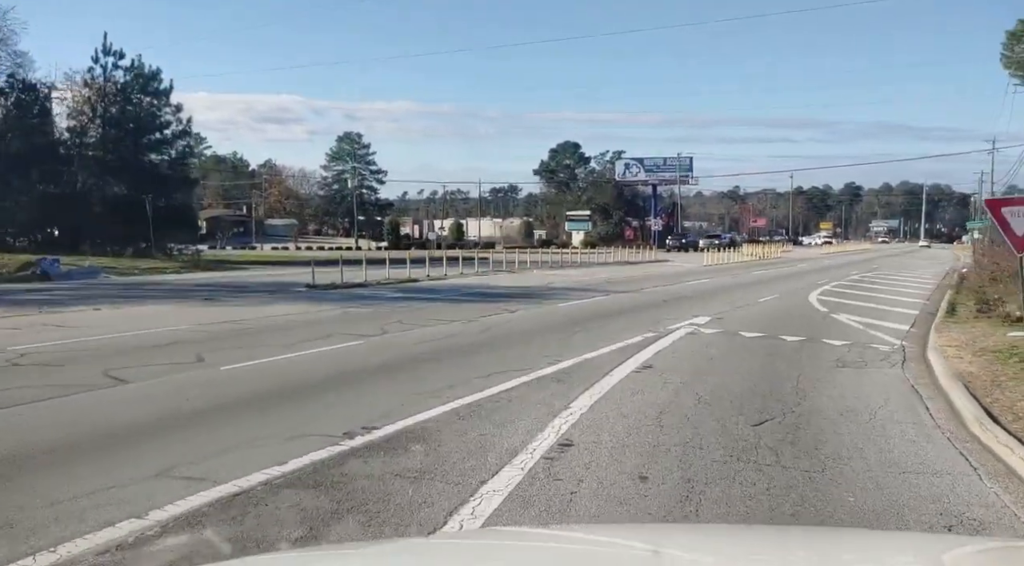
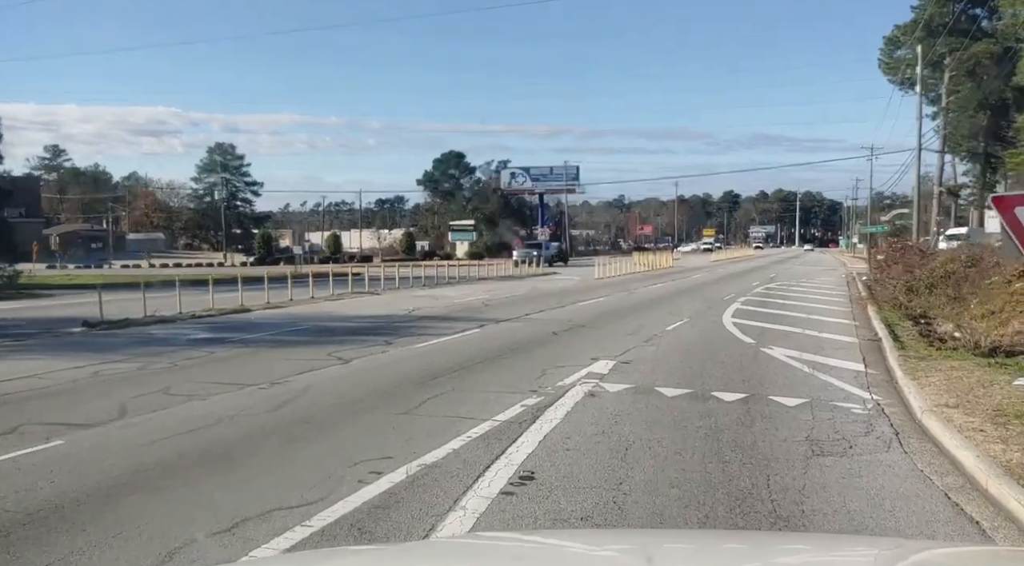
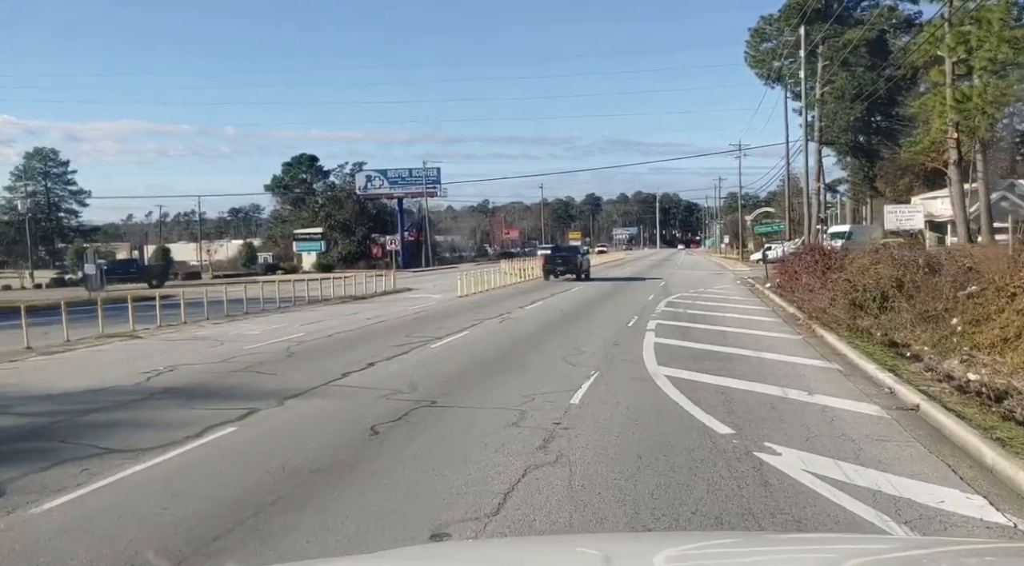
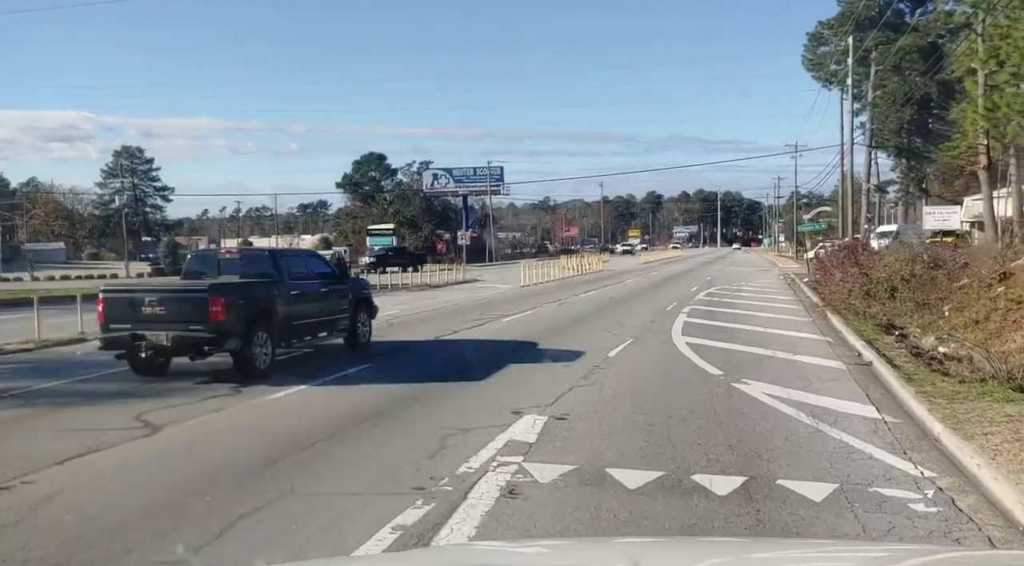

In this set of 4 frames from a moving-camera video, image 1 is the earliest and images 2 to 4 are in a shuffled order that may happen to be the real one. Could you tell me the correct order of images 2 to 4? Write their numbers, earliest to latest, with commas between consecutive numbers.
2, 4, 3
